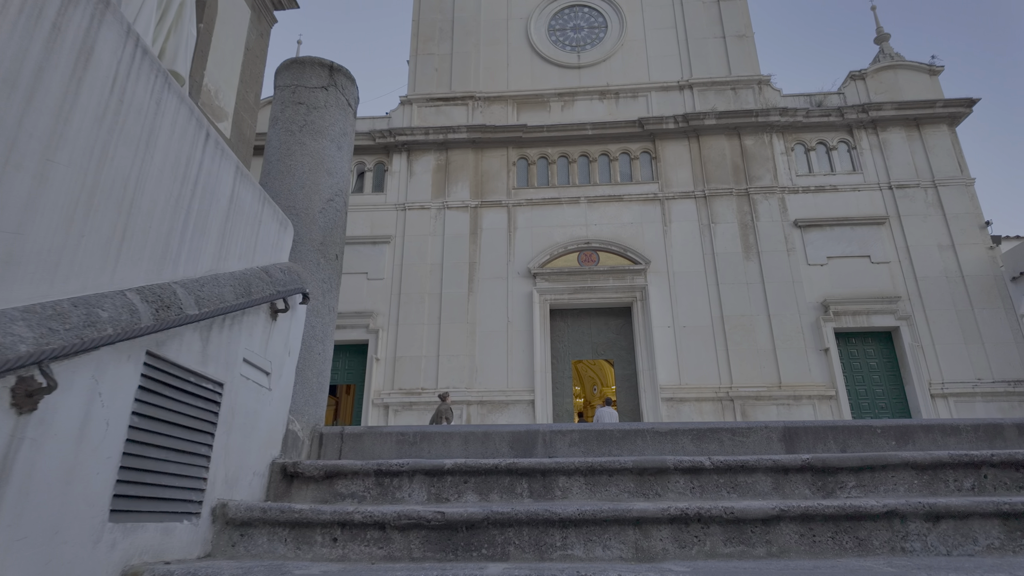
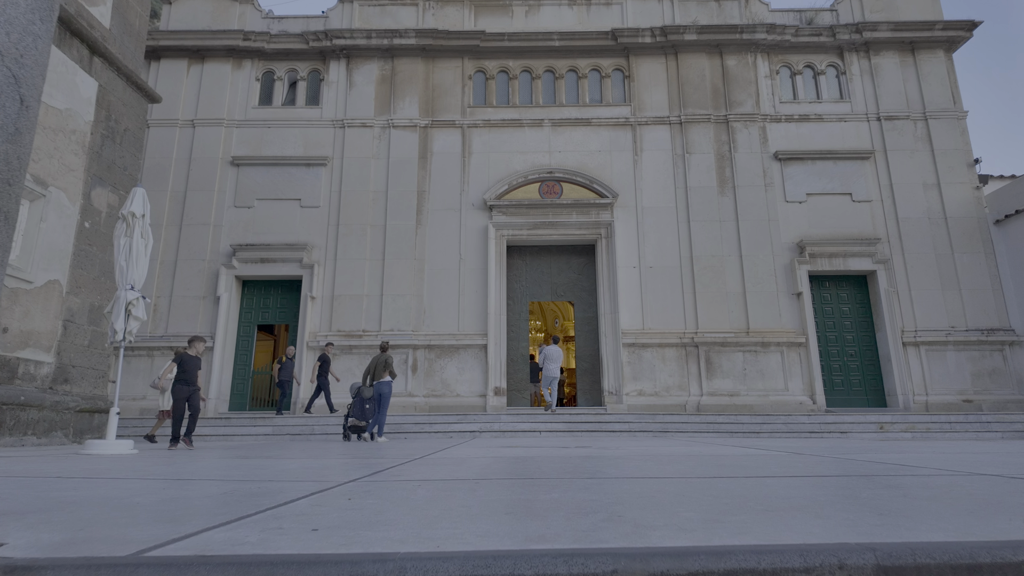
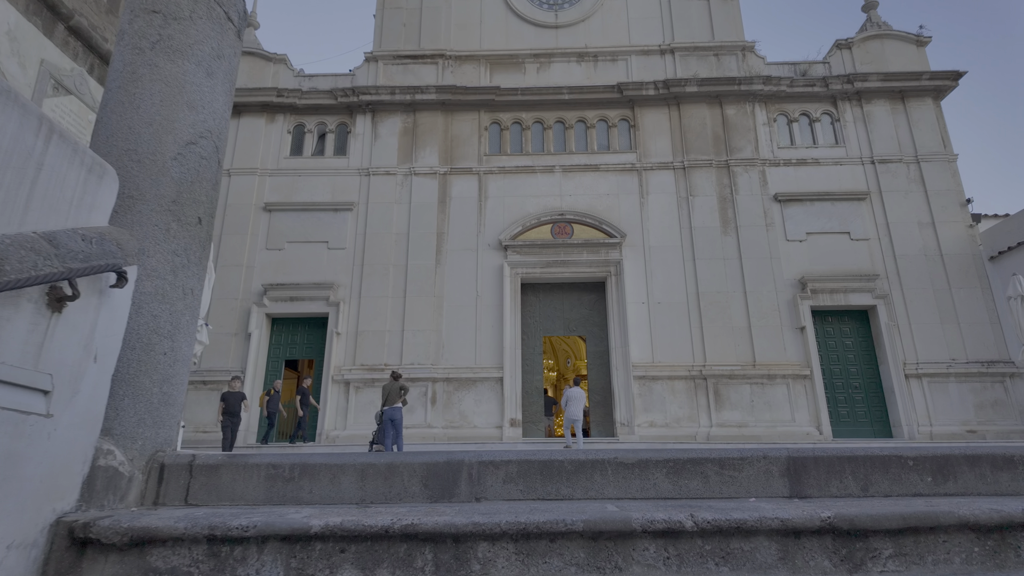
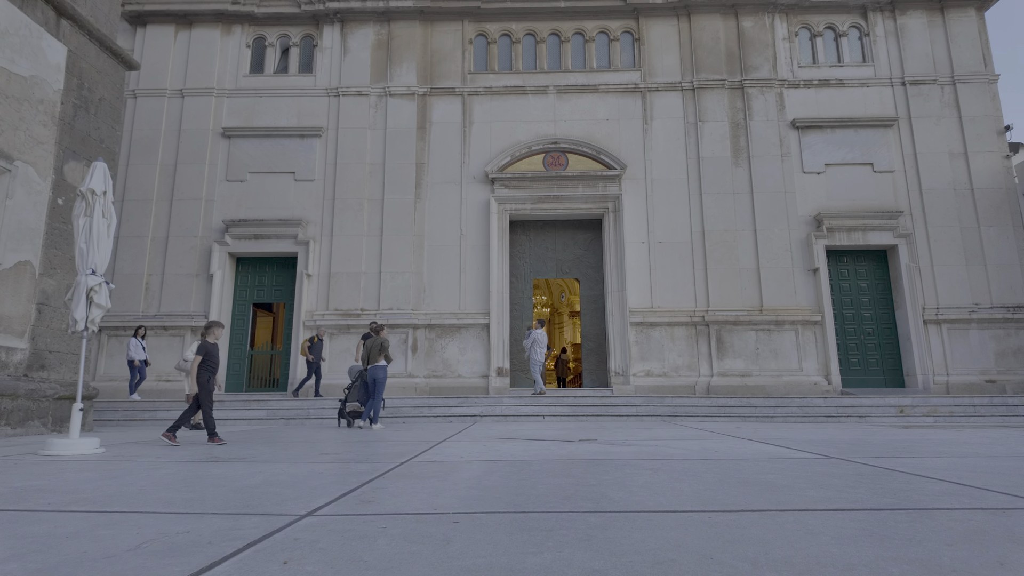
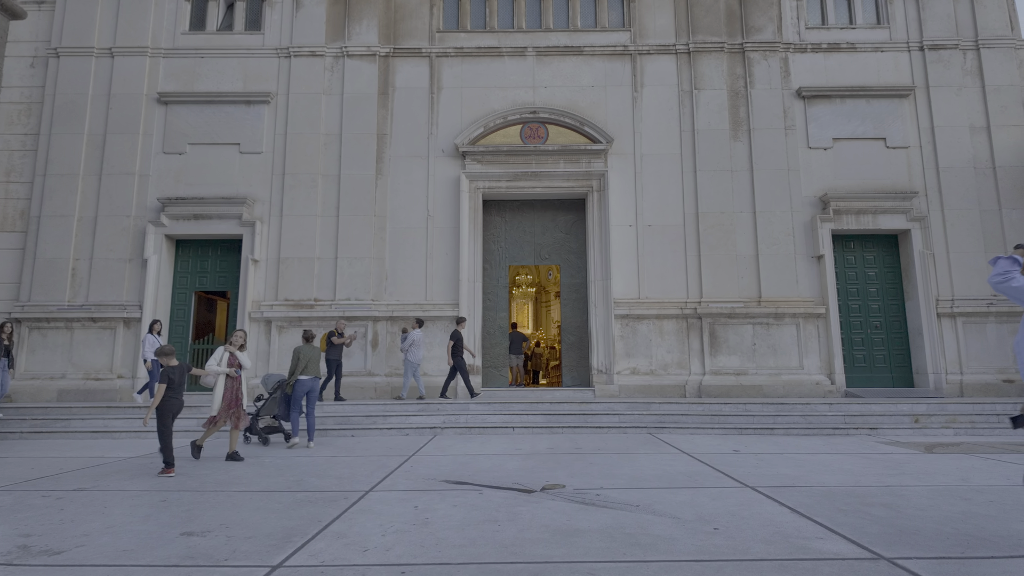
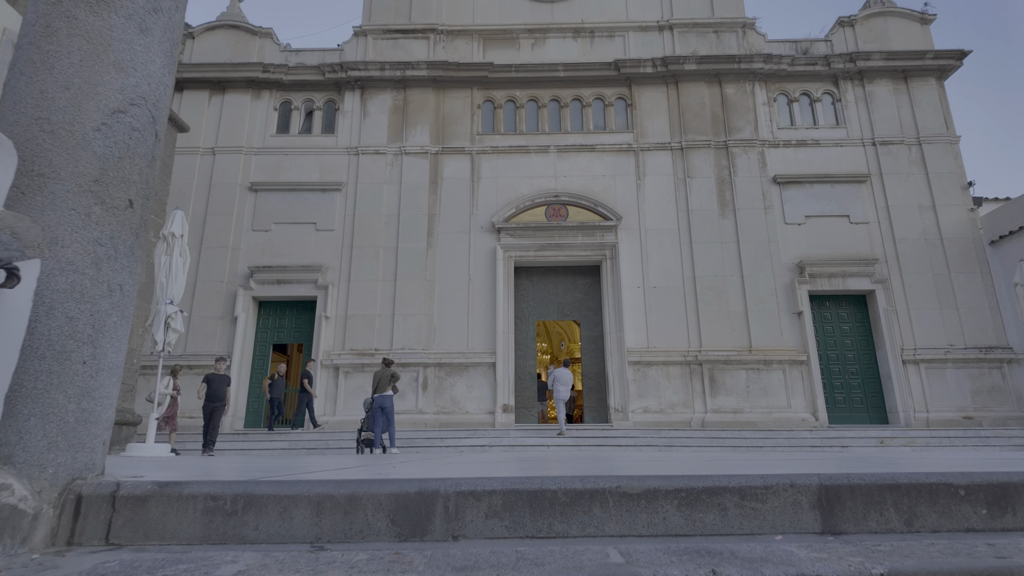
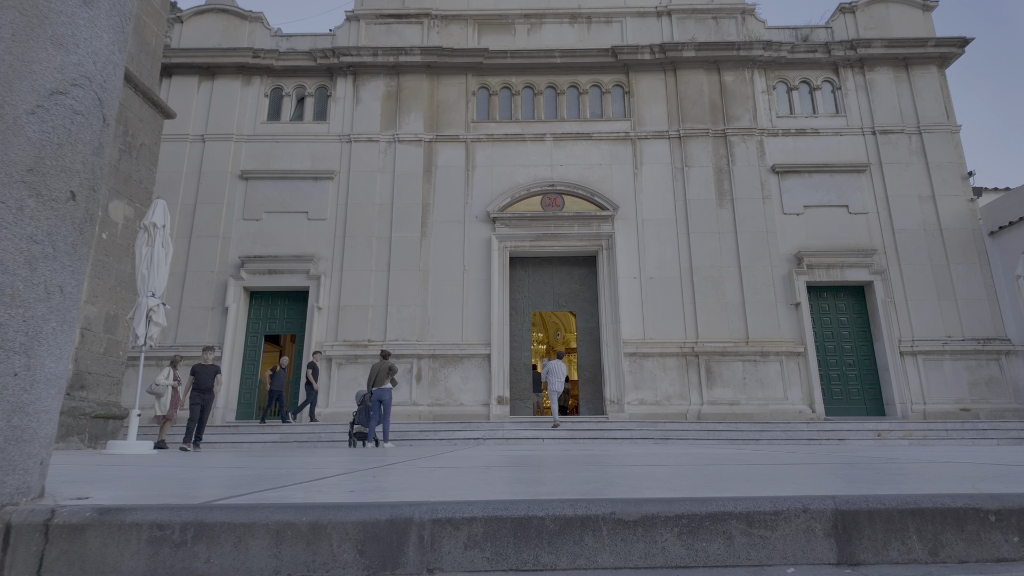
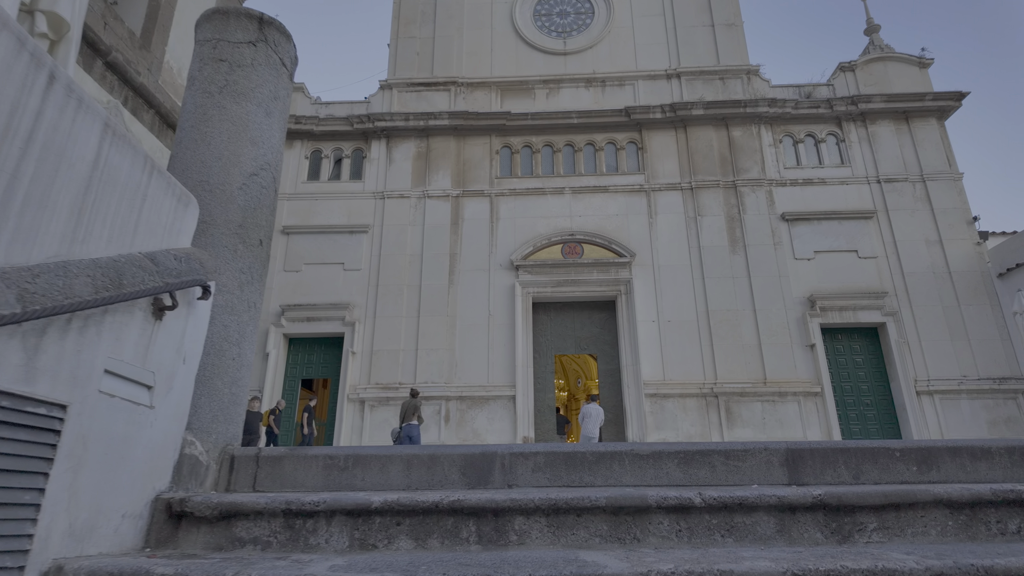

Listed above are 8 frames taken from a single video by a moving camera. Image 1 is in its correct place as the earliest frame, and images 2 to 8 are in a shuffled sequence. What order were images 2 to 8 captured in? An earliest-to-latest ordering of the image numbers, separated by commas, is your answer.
8, 3, 6, 7, 2, 4, 5
